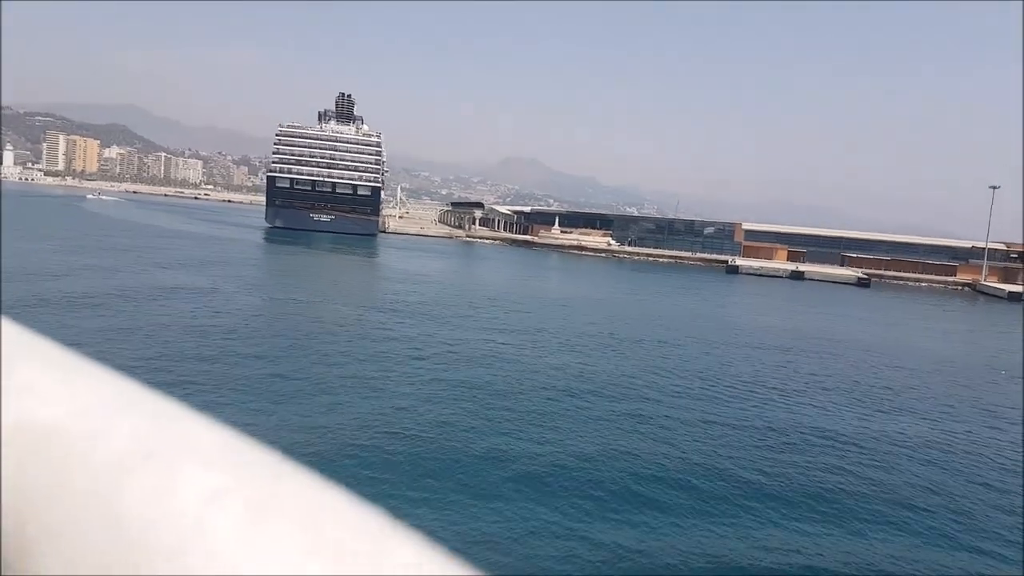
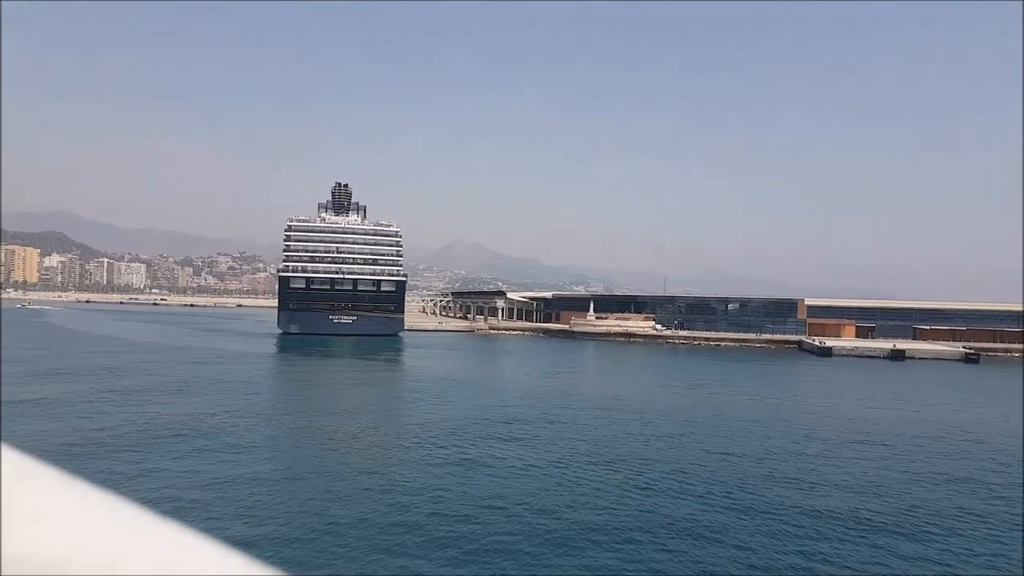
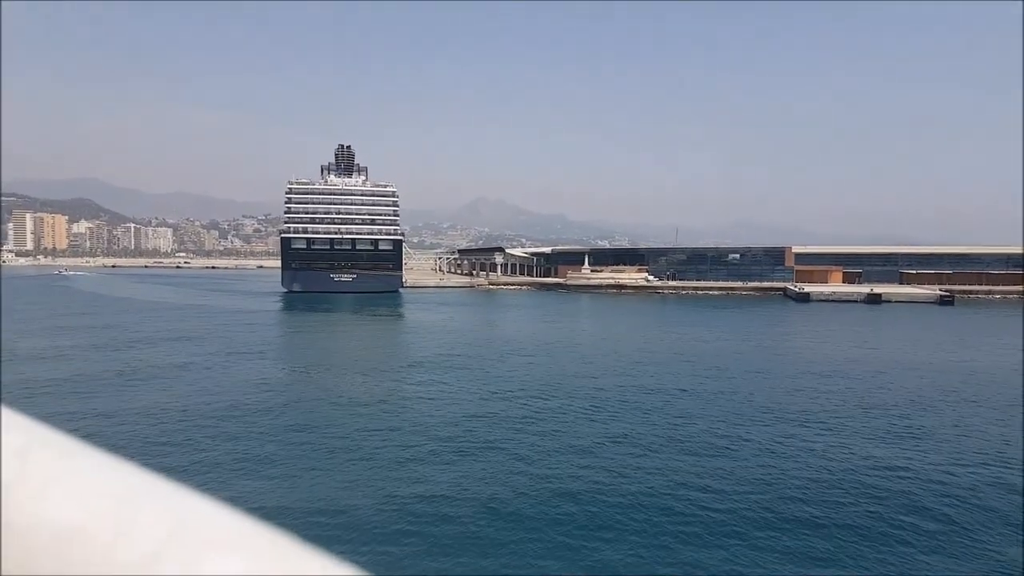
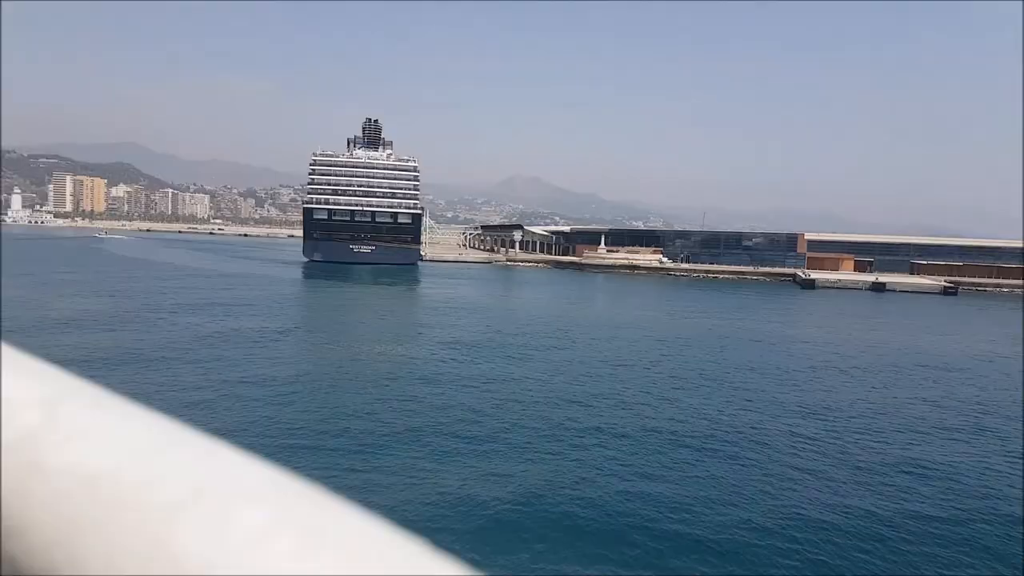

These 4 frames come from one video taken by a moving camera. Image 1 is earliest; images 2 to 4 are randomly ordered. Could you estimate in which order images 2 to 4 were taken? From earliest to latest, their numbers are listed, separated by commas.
4, 3, 2
